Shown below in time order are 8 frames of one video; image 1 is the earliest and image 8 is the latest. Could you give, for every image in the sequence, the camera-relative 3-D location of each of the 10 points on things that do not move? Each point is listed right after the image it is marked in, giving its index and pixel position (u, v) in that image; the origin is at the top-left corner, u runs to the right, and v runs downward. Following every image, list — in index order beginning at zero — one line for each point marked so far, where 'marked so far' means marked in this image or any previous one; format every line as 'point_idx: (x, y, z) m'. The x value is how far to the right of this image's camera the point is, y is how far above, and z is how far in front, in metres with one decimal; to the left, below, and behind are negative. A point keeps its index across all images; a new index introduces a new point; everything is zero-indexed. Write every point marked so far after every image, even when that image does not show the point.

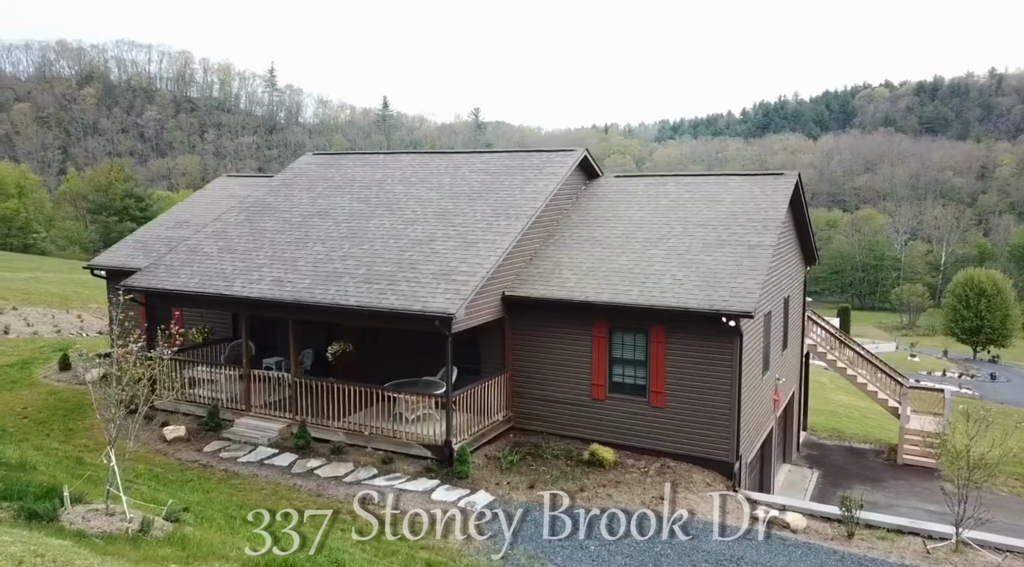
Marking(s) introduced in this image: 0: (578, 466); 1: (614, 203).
0: (+1.2, -3.3, +14.8) m
1: (+2.3, +1.8, +18.6) m
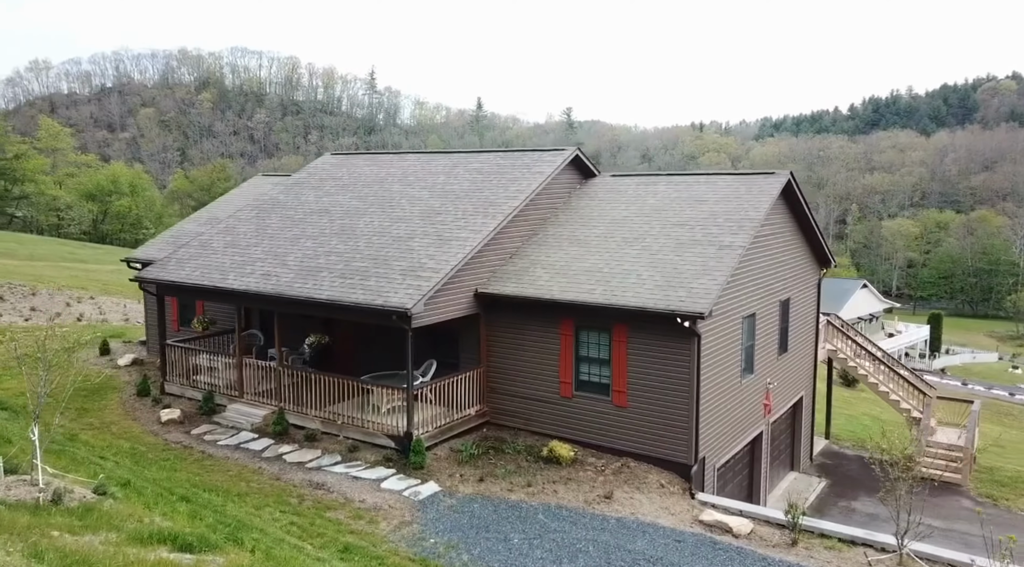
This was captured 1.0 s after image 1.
0: (+0.4, -3.3, +15.0) m
1: (+2.0, +1.8, +18.6) m
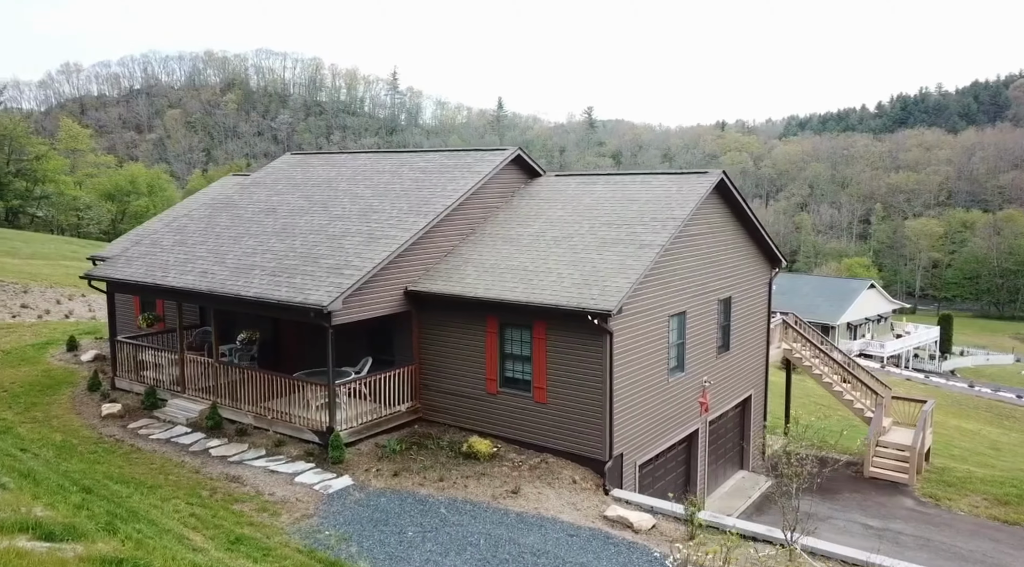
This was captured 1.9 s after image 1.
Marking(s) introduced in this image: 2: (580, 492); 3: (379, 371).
0: (-1.1, -3.2, +15.2) m
1: (+0.7, +1.9, +18.7) m
2: (+1.1, -3.6, +14.2) m
3: (-2.6, -1.7, +16.3) m
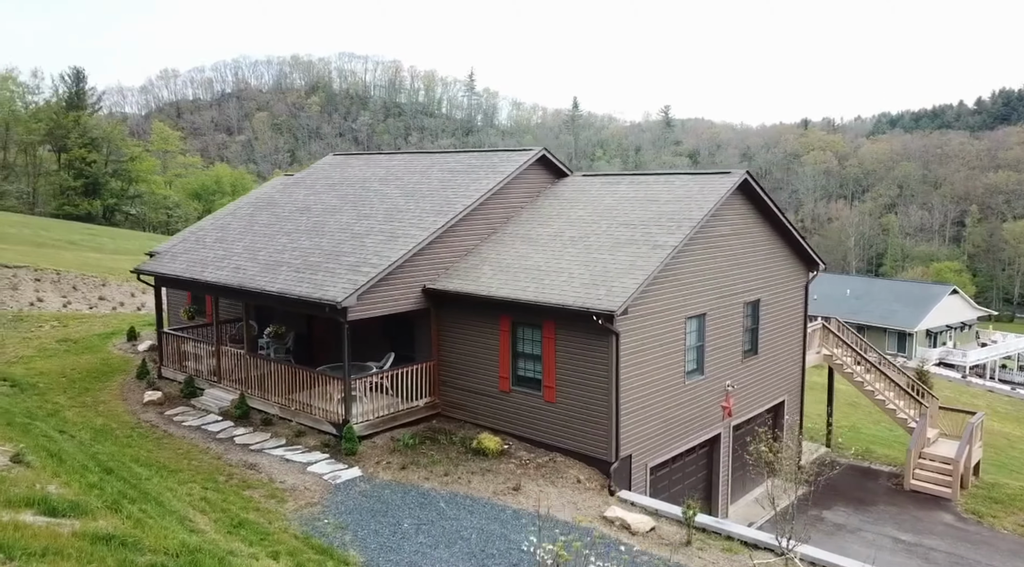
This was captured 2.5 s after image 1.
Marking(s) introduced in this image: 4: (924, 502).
0: (-0.9, -3.2, +15.4) m
1: (+1.2, +1.9, +18.8) m
2: (+1.2, -3.6, +14.3) m
3: (-2.3, -1.7, +16.7) m
4: (+9.5, -5.0, +19.3) m
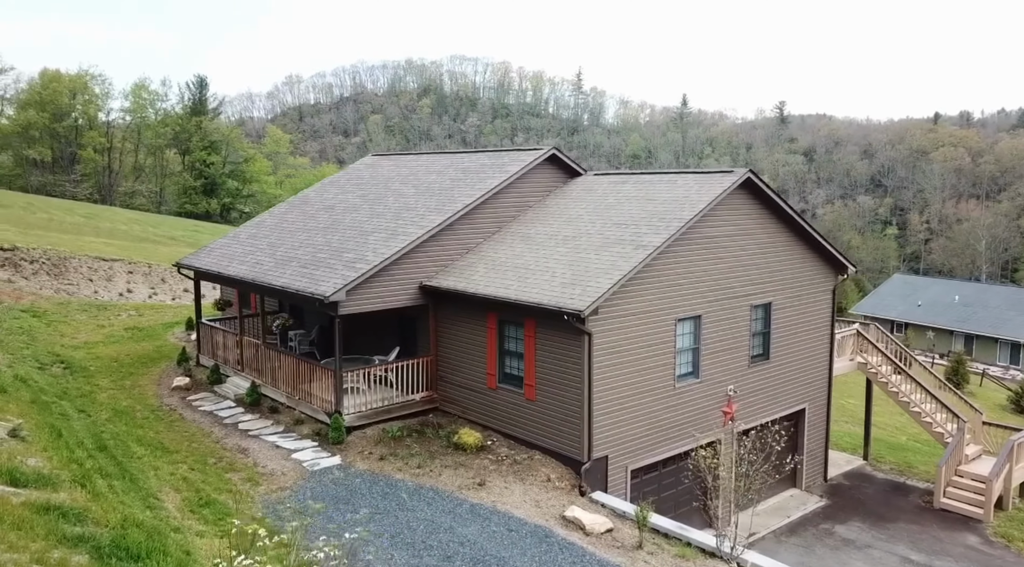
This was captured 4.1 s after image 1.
0: (-1.3, -3.1, +15.7) m
1: (+1.4, +1.9, +18.8) m
2: (+0.6, -3.6, +14.3) m
3: (-2.5, -1.6, +17.2) m
4: (+9.5, -5.2, +18.1) m
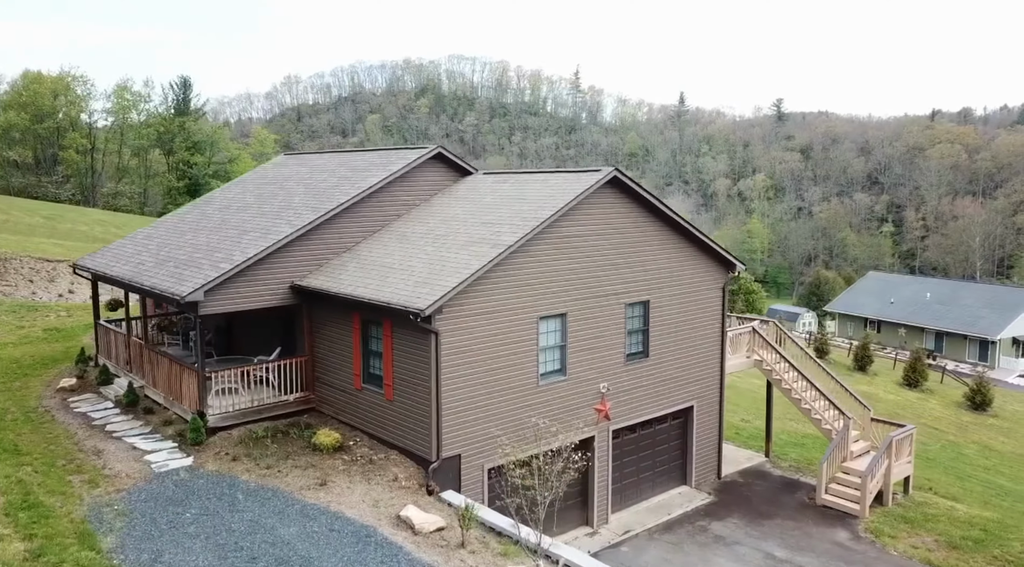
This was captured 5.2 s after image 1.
0: (-4.0, -3.1, +15.6) m
1: (-1.3, +1.9, +18.7) m
2: (-2.1, -3.6, +14.2) m
3: (-5.2, -1.6, +17.1) m
4: (+6.8, -5.1, +17.9) m
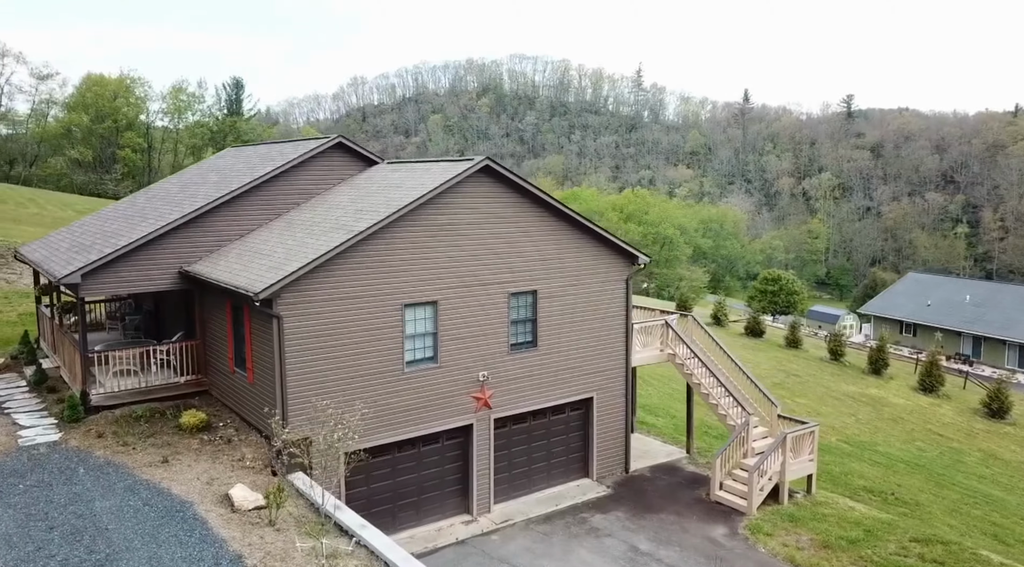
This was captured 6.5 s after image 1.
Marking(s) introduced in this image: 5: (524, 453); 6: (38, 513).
0: (-6.7, -2.8, +16.0) m
1: (-3.7, +2.2, +18.8) m
2: (-4.9, -3.3, +14.5) m
3: (-7.7, -1.3, +17.6) m
4: (+4.3, -4.9, +17.4) m
5: (+0.3, -3.7, +18.2) m
6: (-7.2, -3.5, +12.5) m
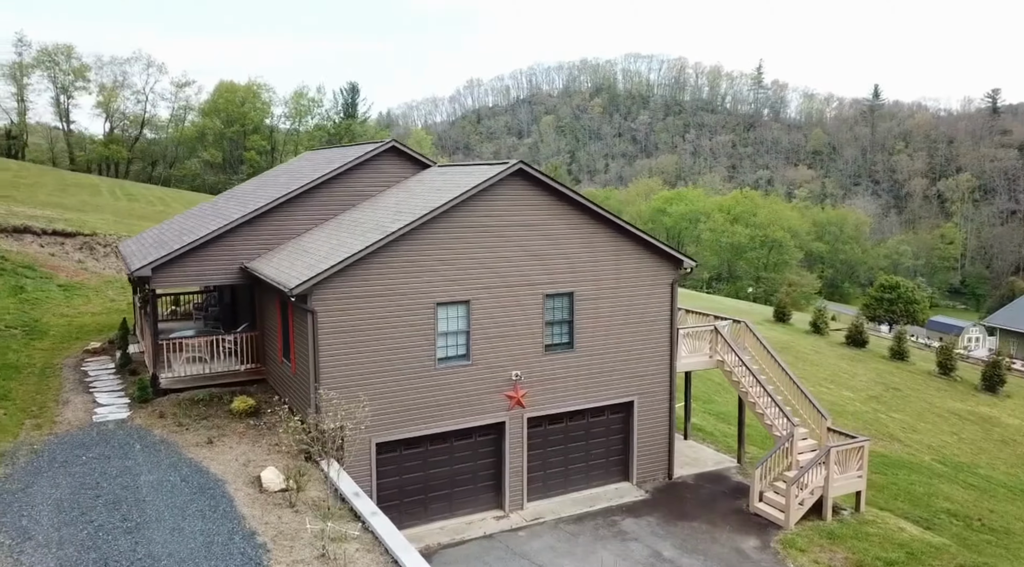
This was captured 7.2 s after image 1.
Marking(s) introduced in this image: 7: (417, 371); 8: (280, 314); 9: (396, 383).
0: (-6.1, -2.7, +17.3) m
1: (-2.6, +2.2, +19.6) m
2: (-4.6, -3.2, +15.5) m
3: (-6.9, -1.1, +18.9) m
4: (+4.9, -5.0, +17.0) m
5: (+1.1, -3.8, +18.4) m
6: (-7.1, -3.4, +13.9) m
7: (-1.7, -1.8, +16.6) m
8: (-4.9, -0.6, +17.5) m
9: (-1.8, -2.0, +16.5) m
